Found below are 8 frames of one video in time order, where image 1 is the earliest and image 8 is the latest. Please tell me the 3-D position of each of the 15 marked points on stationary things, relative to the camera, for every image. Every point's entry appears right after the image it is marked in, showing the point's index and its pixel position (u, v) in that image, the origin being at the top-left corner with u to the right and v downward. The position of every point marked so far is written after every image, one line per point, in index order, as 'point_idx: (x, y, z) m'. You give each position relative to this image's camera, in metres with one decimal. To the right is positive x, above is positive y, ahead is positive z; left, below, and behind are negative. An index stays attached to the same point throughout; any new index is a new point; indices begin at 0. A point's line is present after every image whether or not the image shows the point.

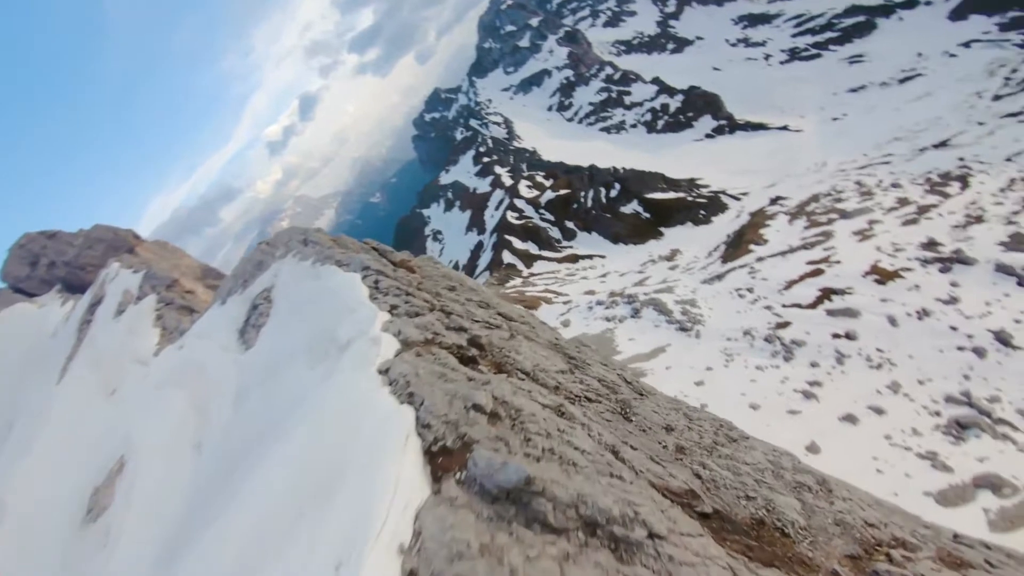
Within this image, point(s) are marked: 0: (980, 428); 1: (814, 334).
0: (+15.1, -4.4, +13.9) m
1: (+12.8, -2.0, +18.3) m
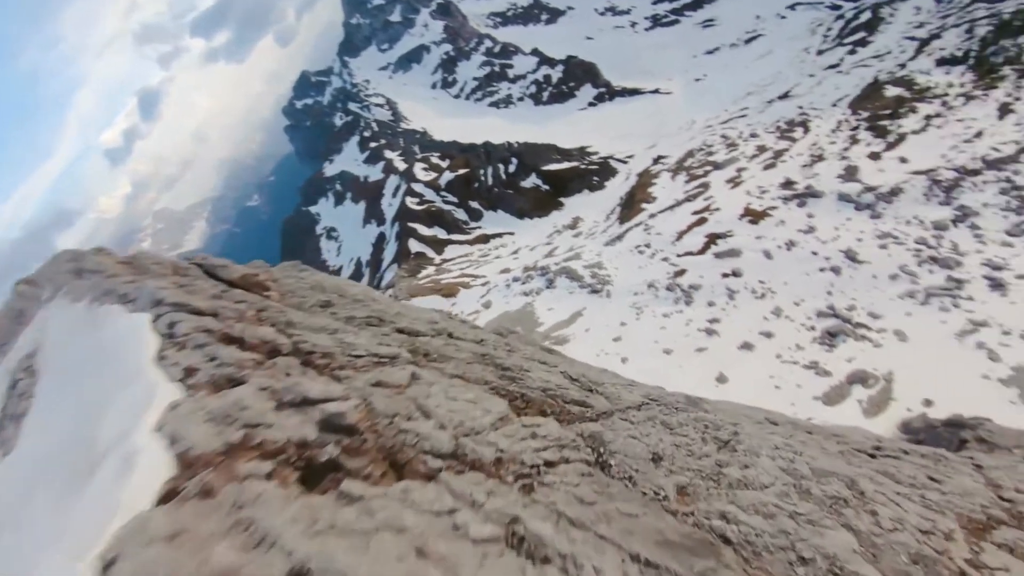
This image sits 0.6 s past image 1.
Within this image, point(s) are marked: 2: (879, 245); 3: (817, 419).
0: (+12.5, -1.7, +16.1) m
1: (+9.0, +0.5, +19.9) m
2: (+16.7, +2.0, +19.4) m
3: (+9.7, -4.1, +13.7) m
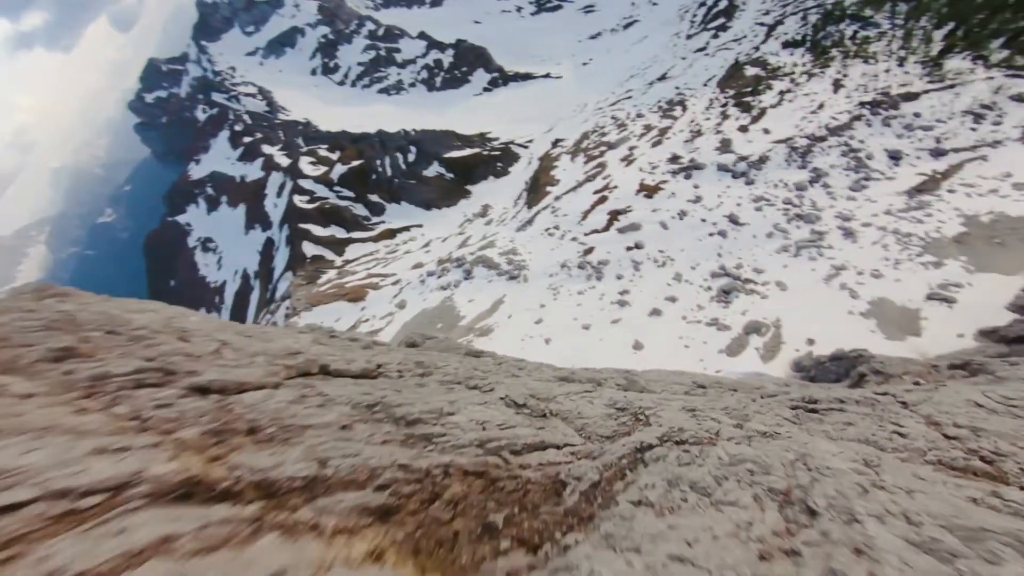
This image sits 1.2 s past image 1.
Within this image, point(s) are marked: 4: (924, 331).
0: (+9.3, -0.1, +17.6) m
1: (+4.9, +1.7, +20.5) m
2: (+12.3, +4.2, +21.5) m
3: (+7.3, -2.8, +14.7) m
4: (+13.7, -1.4, +13.8) m
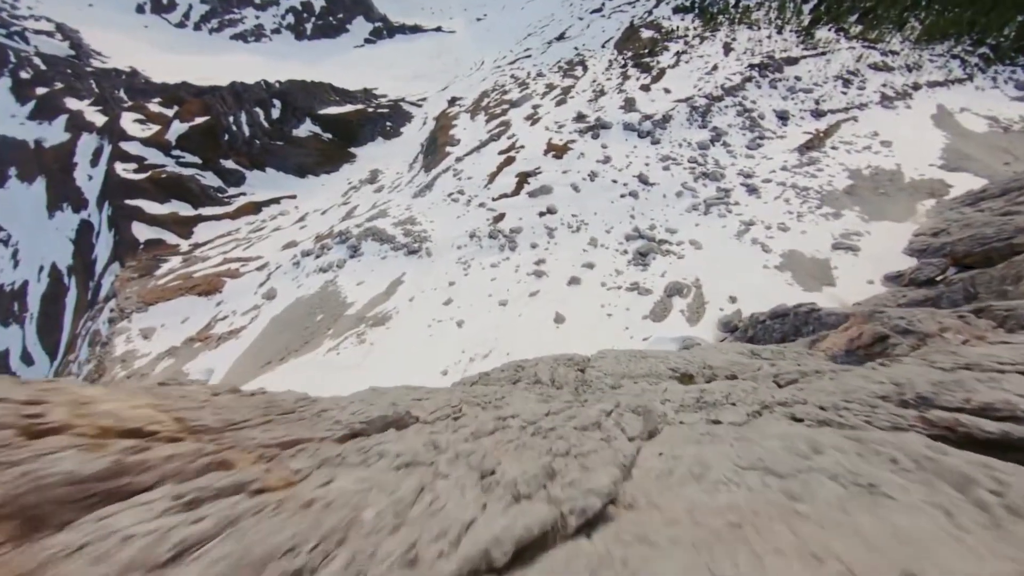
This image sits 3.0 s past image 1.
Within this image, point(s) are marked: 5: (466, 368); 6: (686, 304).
0: (+5.5, +1.4, +16.4) m
1: (+0.5, +3.1, +18.2) m
2: (+7.4, +6.0, +20.6) m
3: (+4.4, -1.5, +13.3) m
4: (+10.7, +0.3, +13.7) m
5: (-1.4, -2.5, +12.9) m
6: (+5.9, -0.5, +14.1) m
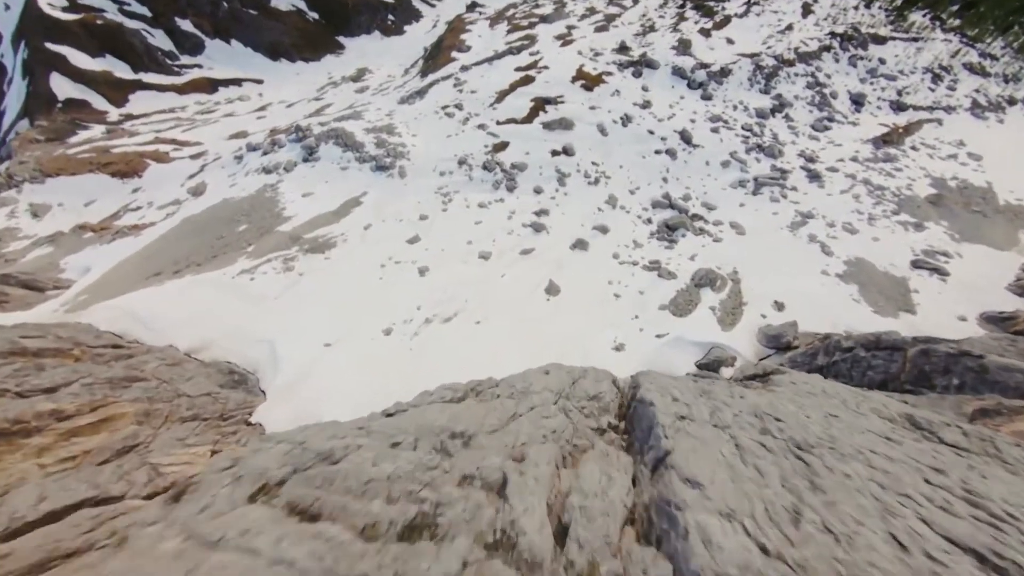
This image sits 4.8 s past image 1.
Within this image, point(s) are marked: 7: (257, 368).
0: (+5.3, +1.9, +12.8) m
1: (+0.7, +4.6, +14.3) m
2: (+7.9, +6.4, +16.7) m
3: (+3.7, -1.1, +10.0) m
4: (+10.2, -0.5, +10.5) m
5: (-2.2, -1.0, +9.5) m
6: (+5.4, -0.3, +10.8) m
7: (-5.4, -1.7, +8.9) m
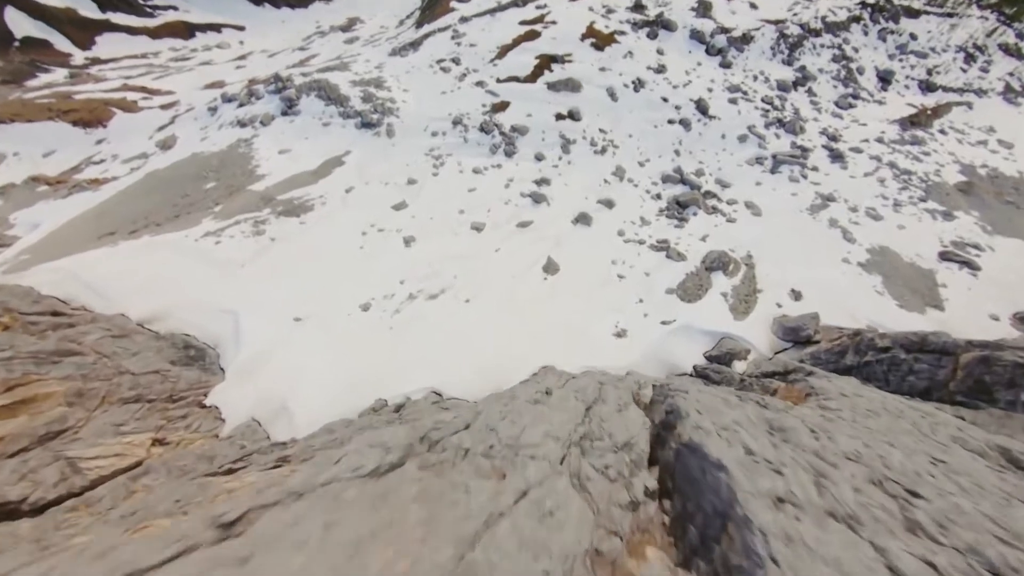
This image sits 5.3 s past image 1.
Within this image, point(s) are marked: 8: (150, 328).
0: (+5.2, +2.3, +11.8) m
1: (+0.7, +5.3, +13.0) m
2: (+8.0, +7.0, +15.4) m
3: (+3.5, -0.7, +9.1) m
4: (+10.1, -0.3, +9.7) m
5: (-2.3, -0.5, +8.6) m
6: (+5.2, 0.0, +9.9) m
7: (-5.6, -1.0, +7.9) m
8: (-6.9, -0.8, +7.9) m
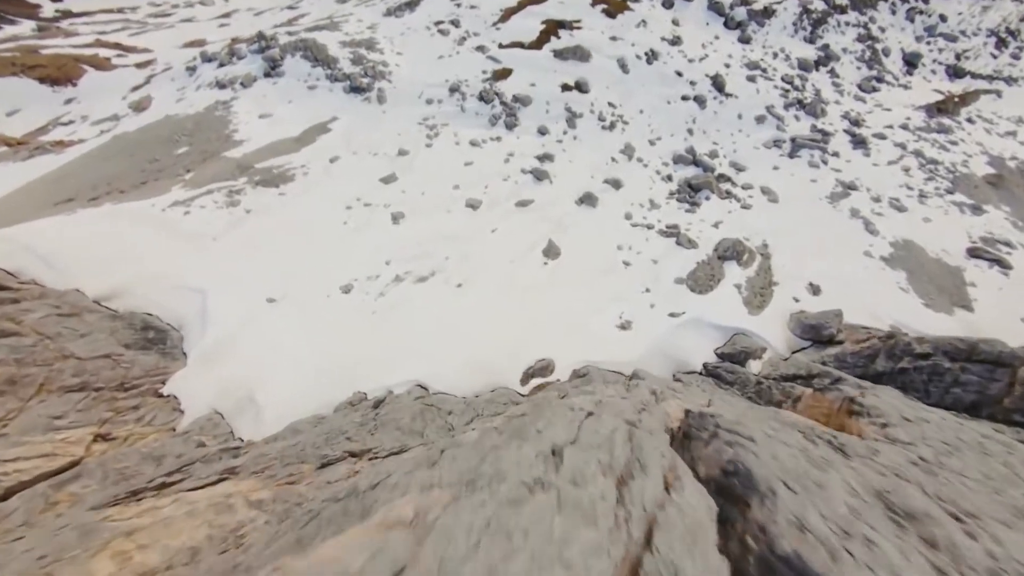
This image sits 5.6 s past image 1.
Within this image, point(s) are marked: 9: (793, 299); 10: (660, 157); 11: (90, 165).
0: (+5.2, +2.6, +11.0) m
1: (+0.8, +5.7, +12.1) m
2: (+8.1, +7.3, +14.4) m
3: (+3.4, -0.5, +8.4) m
4: (+10.0, -0.3, +9.0) m
5: (-2.4, -0.1, +7.8) m
6: (+5.1, +0.2, +9.1) m
7: (-5.7, -0.6, +7.2) m
8: (-7.0, -0.3, +7.2) m
9: (+6.0, -0.2, +8.9) m
10: (+4.2, +3.6, +11.7) m
11: (-9.8, +2.9, +9.8) m
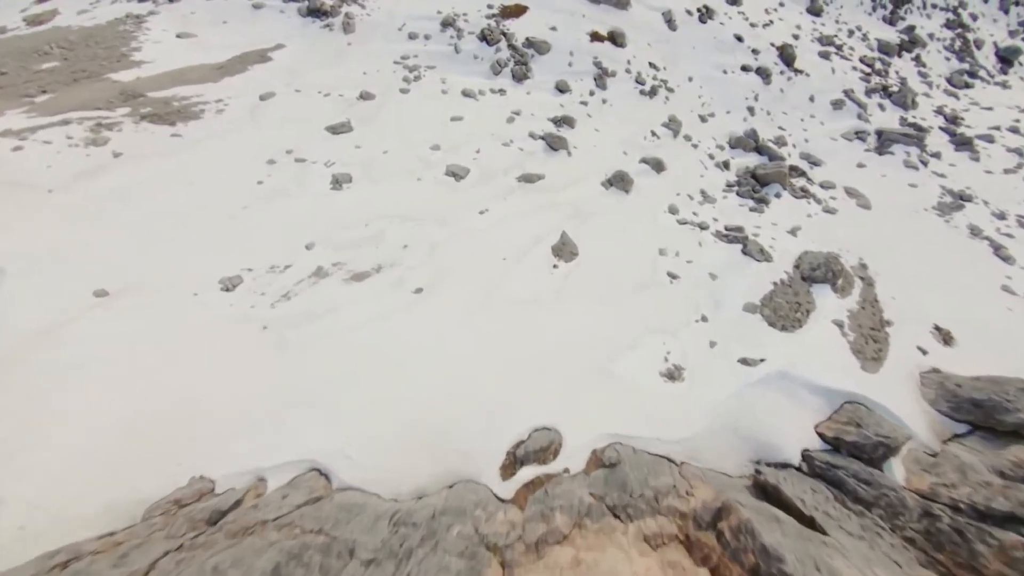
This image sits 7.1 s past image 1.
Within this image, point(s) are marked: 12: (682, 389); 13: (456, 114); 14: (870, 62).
0: (+5.3, +2.0, +8.1) m
1: (+1.1, +5.5, +9.1) m
2: (+8.5, +6.5, +11.5) m
3: (+3.2, -1.0, +5.5) m
4: (+9.8, -1.3, +6.2) m
5: (-2.5, -0.1, +4.9) m
6: (+5.0, -0.4, +6.2) m
7: (-5.8, -0.3, +4.2) m
8: (-7.1, +0.1, +4.2) m
9: (+5.8, -0.9, +6.0) m
10: (+4.3, +3.1, +8.7) m
11: (-9.7, +3.5, +6.8) m
12: (+2.1, -1.2, +5.1) m
13: (-1.0, +3.1, +7.5) m
14: (+10.2, +6.4, +11.8) m
